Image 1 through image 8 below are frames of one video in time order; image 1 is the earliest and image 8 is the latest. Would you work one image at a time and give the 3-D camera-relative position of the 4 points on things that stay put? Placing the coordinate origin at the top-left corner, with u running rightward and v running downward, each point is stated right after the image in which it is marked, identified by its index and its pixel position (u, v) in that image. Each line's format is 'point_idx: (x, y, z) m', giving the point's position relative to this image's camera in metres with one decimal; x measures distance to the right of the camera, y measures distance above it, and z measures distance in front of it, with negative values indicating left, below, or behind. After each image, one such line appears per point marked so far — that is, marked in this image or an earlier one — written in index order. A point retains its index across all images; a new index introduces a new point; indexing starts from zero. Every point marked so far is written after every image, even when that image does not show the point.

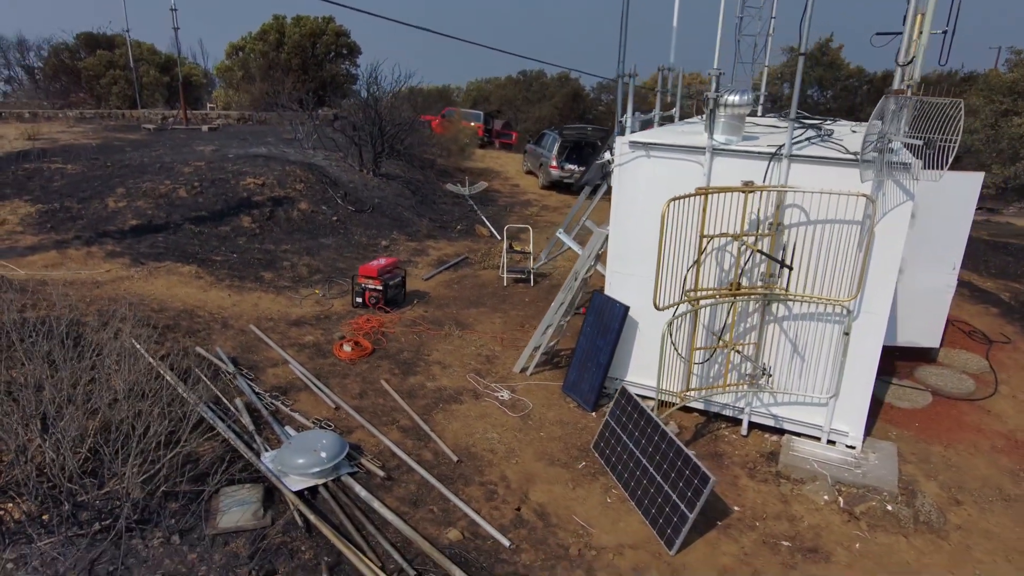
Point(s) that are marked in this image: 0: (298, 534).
0: (-1.5, -1.7, +4.5) m
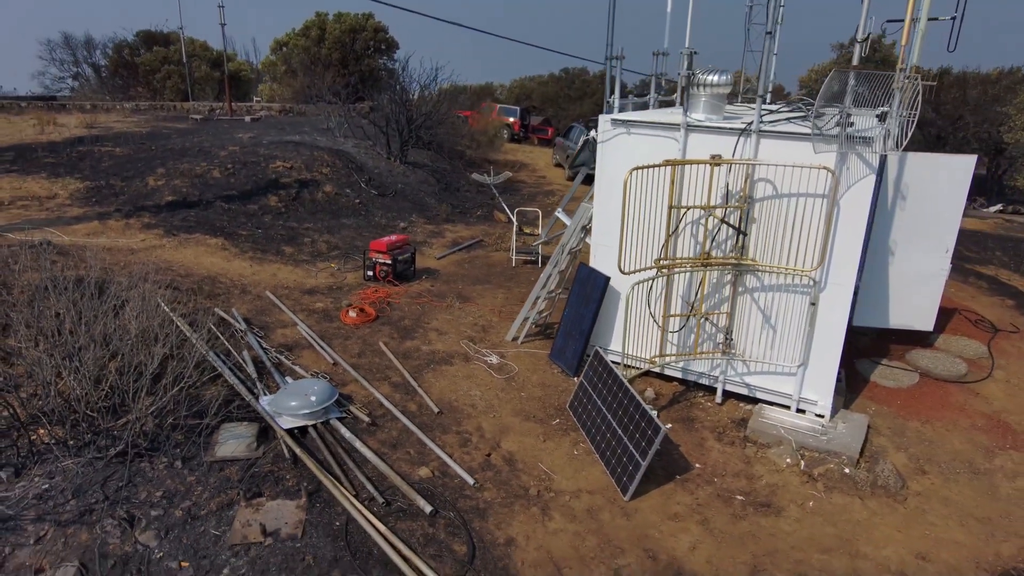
0: (-1.8, -1.4, +5.0) m
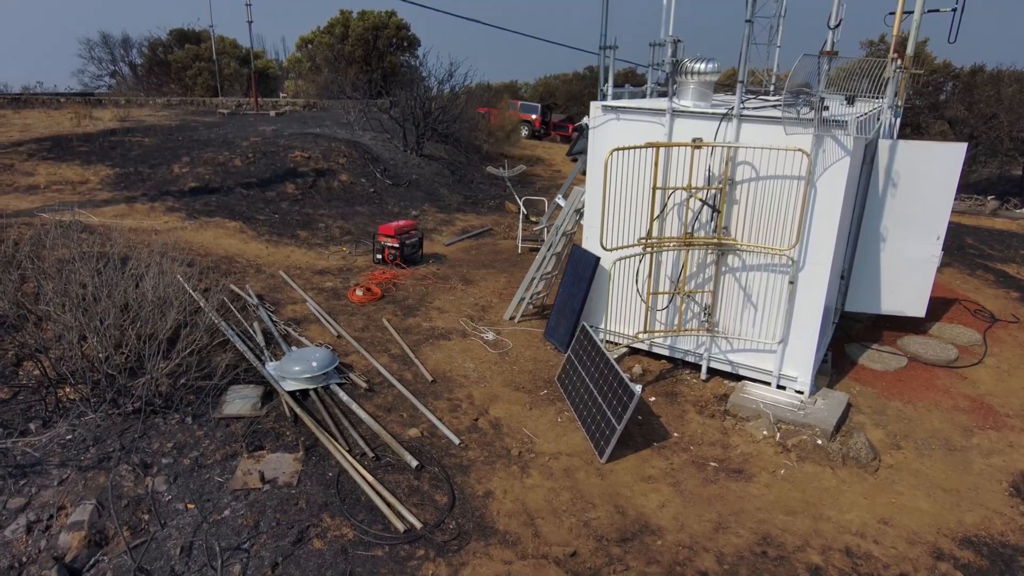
0: (-1.9, -1.1, +5.4) m
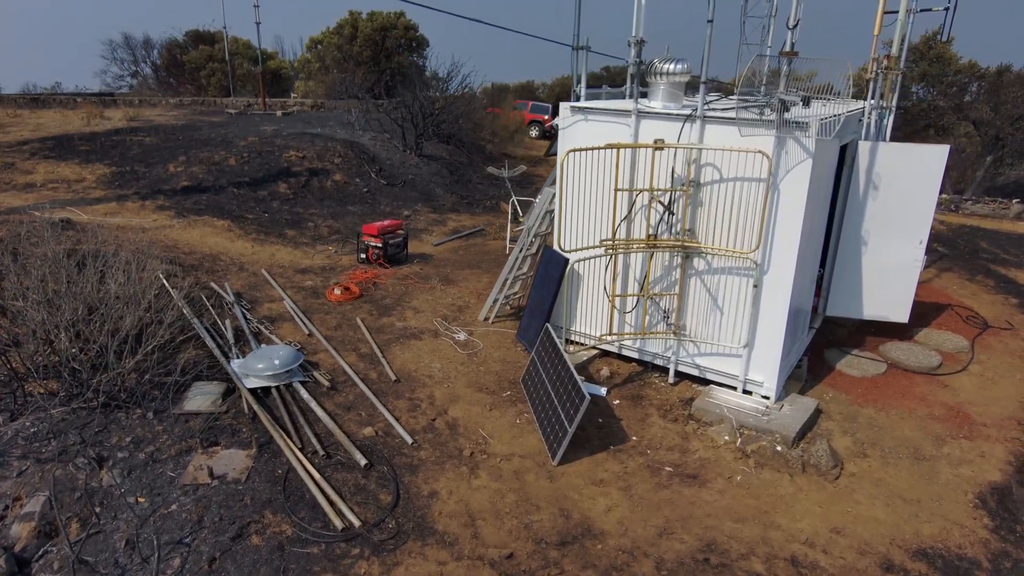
0: (-2.3, -1.1, +5.5) m
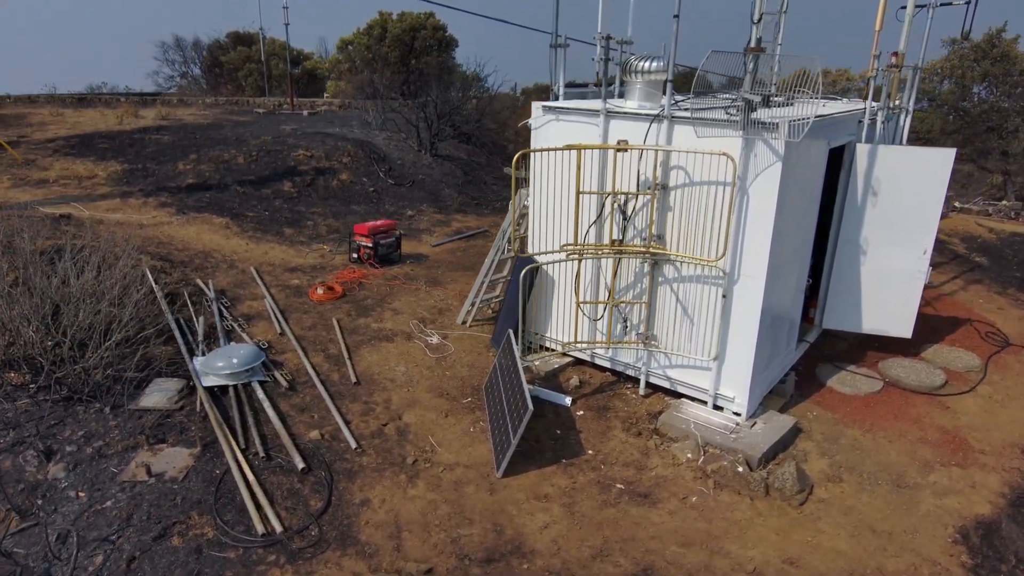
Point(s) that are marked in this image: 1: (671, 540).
0: (-2.7, -1.1, +5.5) m
1: (+1.1, -1.8, +4.6) m
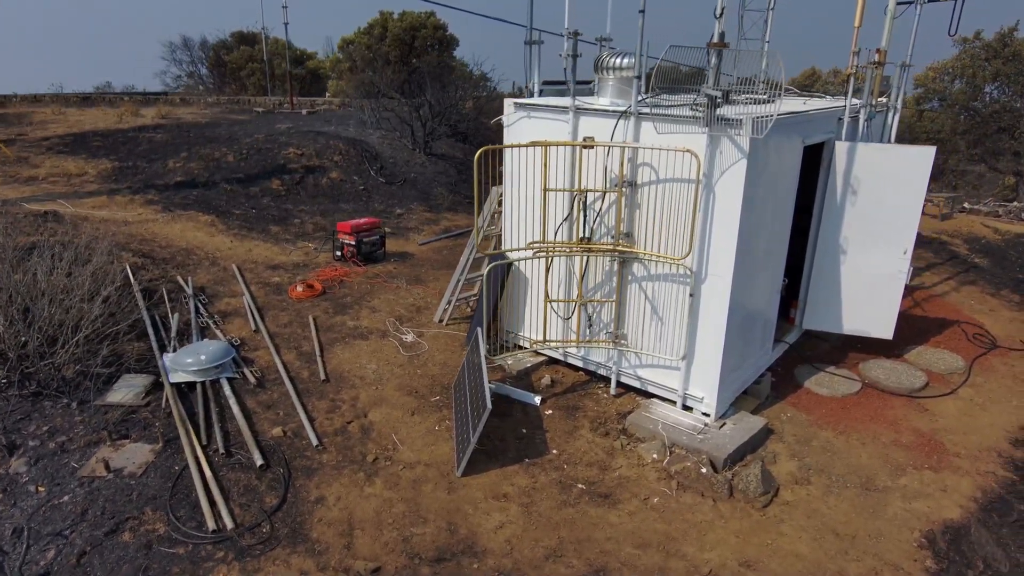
0: (-3.0, -1.1, +5.5) m
1: (+0.8, -1.8, +4.5) m
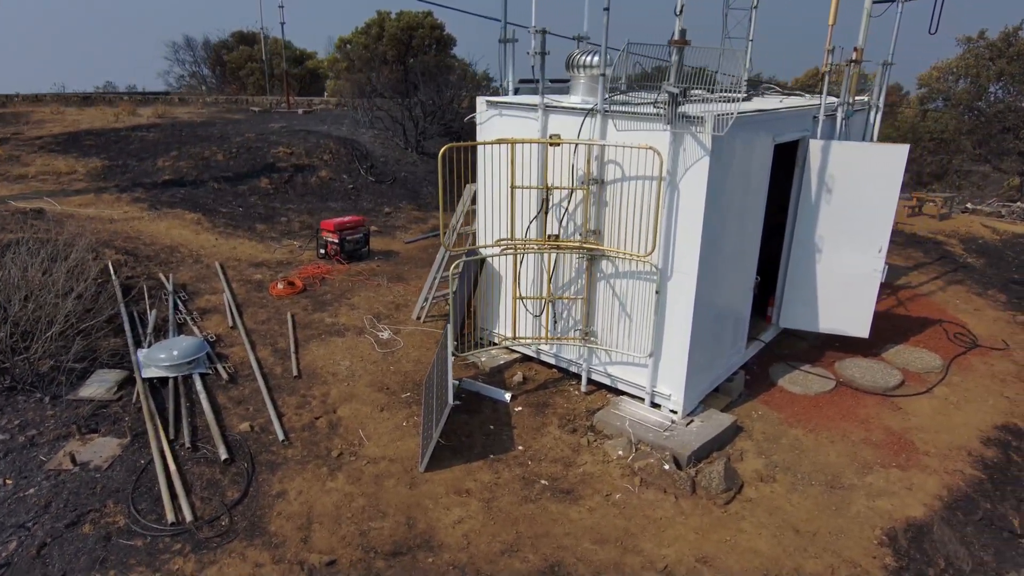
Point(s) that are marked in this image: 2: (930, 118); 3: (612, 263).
0: (-3.3, -1.0, +5.6) m
1: (+0.5, -1.7, +4.5) m
2: (+12.7, +5.1, +19.4) m
3: (+0.9, +0.2, +5.7) m
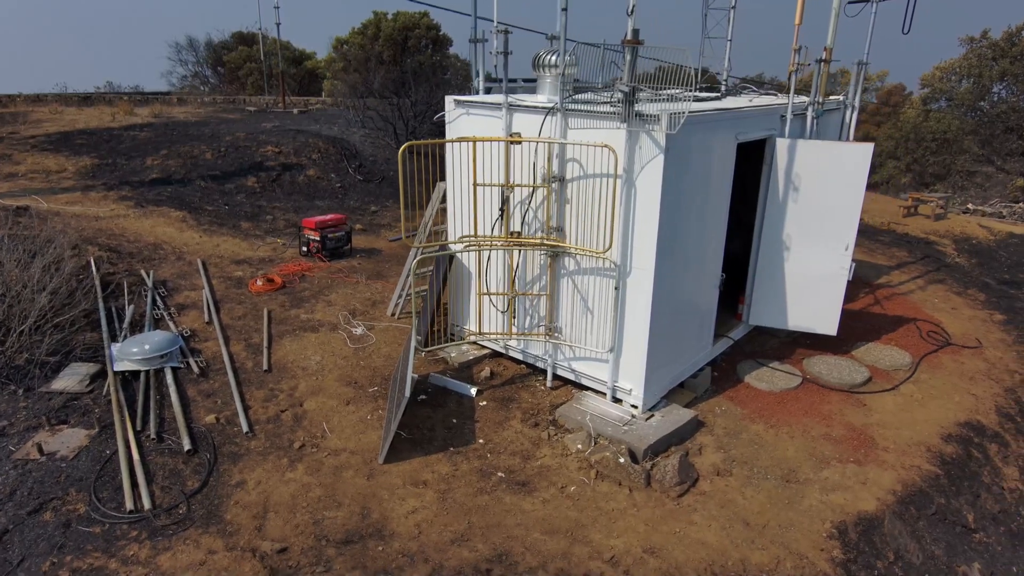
0: (-3.6, -1.0, +5.7) m
1: (+0.2, -1.7, +4.6) m
2: (+12.5, +5.1, +19.4) m
3: (+0.5, +0.3, +5.7) m
